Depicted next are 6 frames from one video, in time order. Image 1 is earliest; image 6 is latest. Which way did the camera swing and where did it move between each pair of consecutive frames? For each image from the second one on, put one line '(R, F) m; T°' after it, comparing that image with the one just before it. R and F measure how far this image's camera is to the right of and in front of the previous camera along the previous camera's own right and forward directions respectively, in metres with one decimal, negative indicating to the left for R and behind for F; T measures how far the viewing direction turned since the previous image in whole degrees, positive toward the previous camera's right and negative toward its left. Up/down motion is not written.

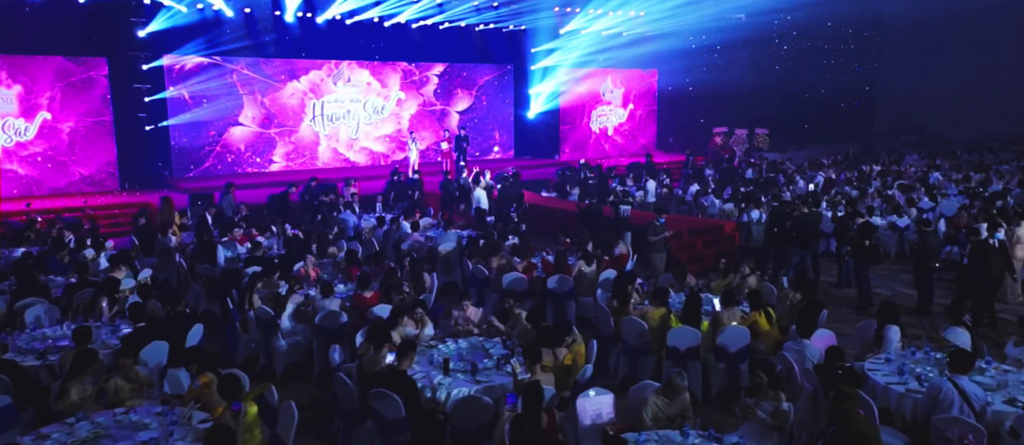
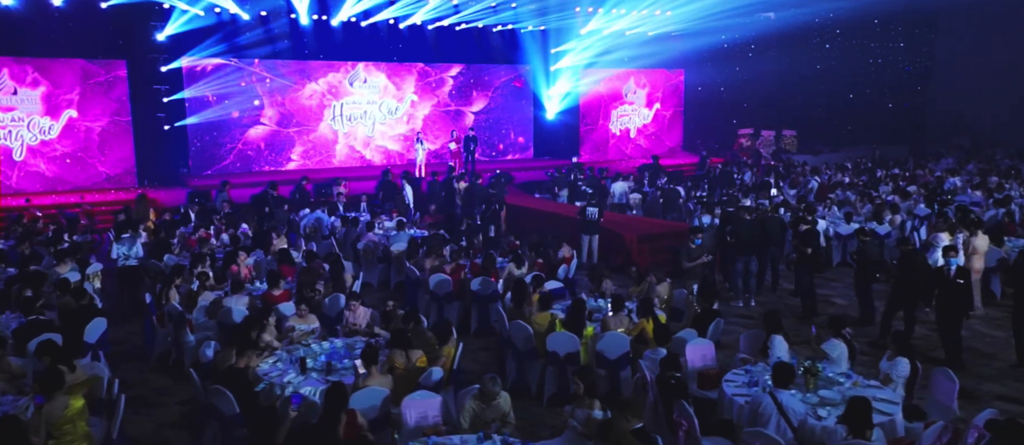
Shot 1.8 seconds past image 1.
(+1.4, 0.0) m; -4°
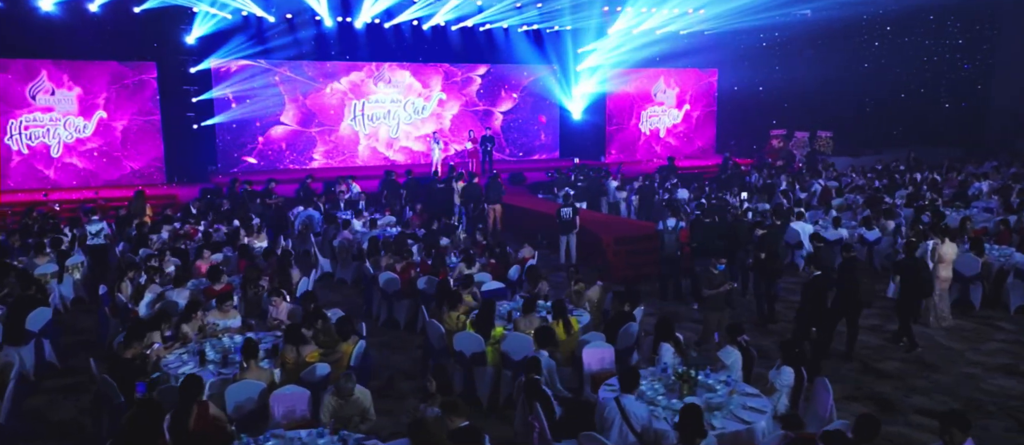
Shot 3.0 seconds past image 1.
(+1.2, 0.0) m; -4°
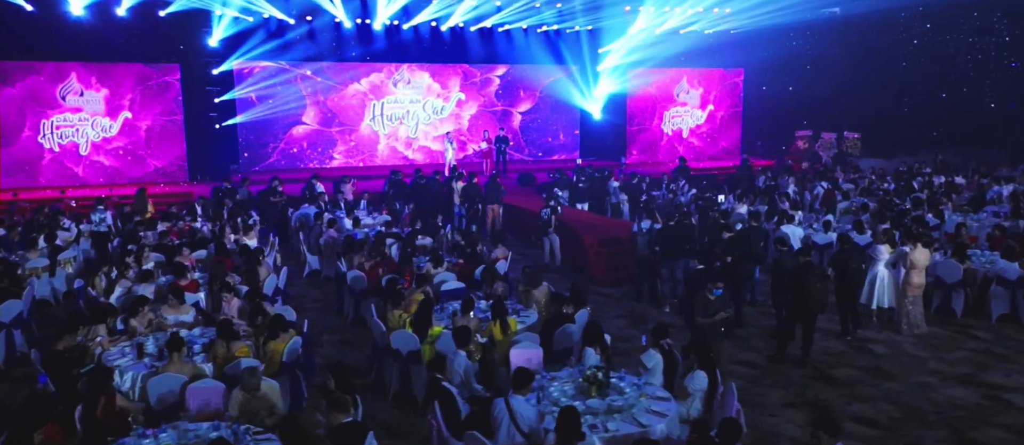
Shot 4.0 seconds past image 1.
(+0.9, 0.0) m; -3°
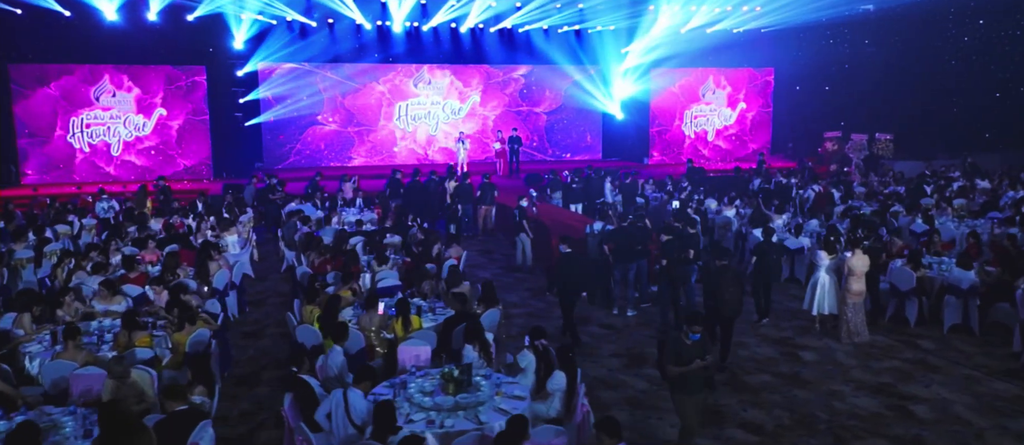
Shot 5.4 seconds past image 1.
(+1.3, -0.1) m; -4°
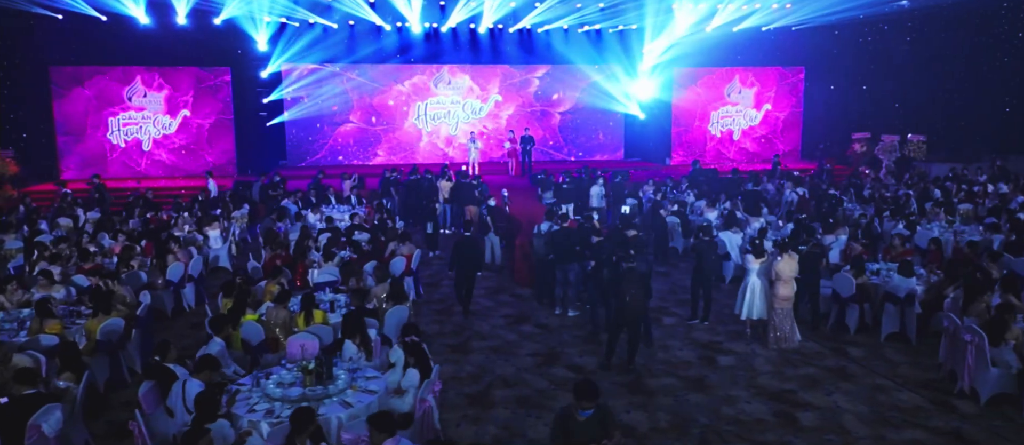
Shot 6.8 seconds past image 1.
(+1.4, -0.1) m; -4°
